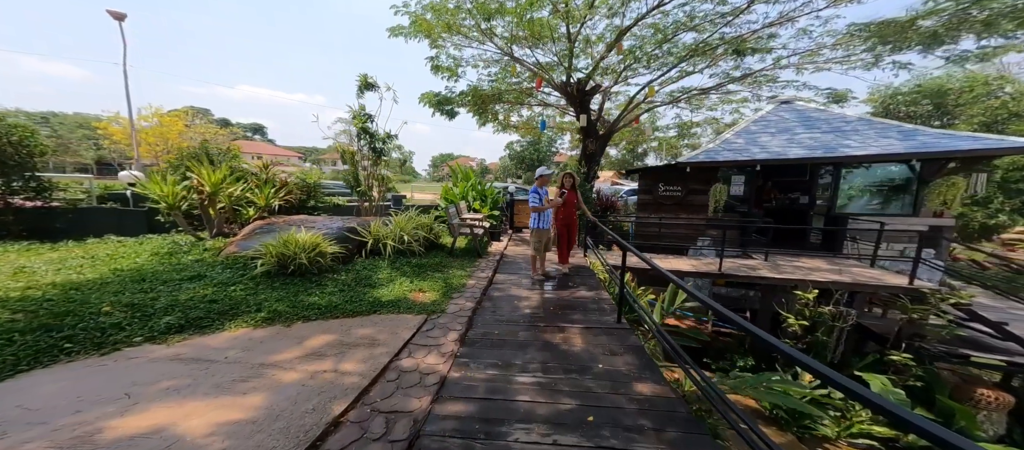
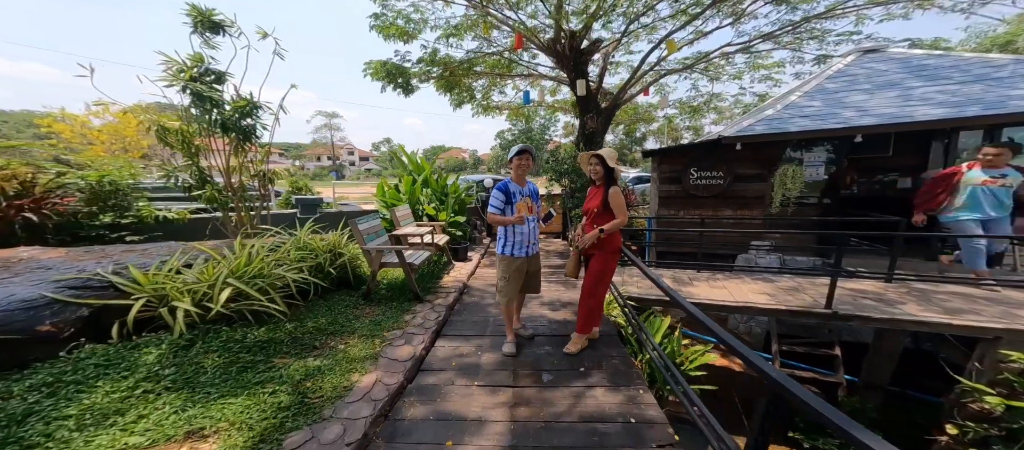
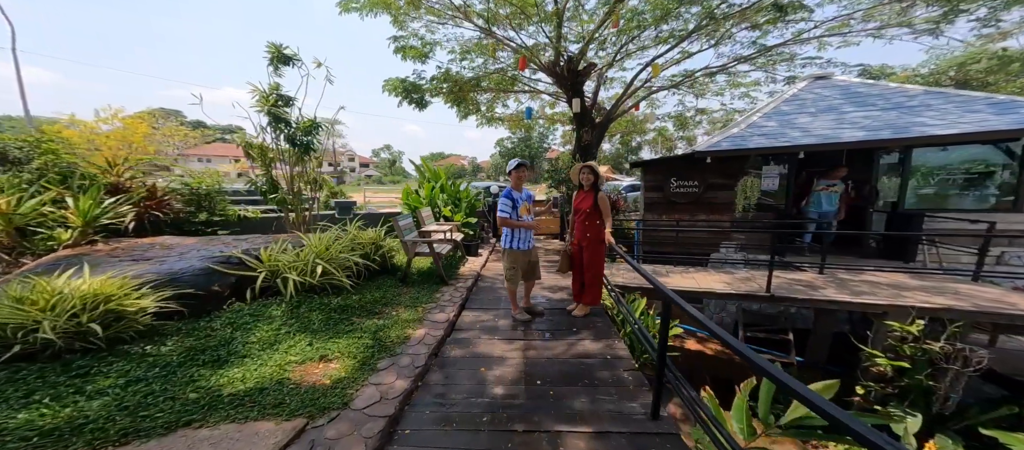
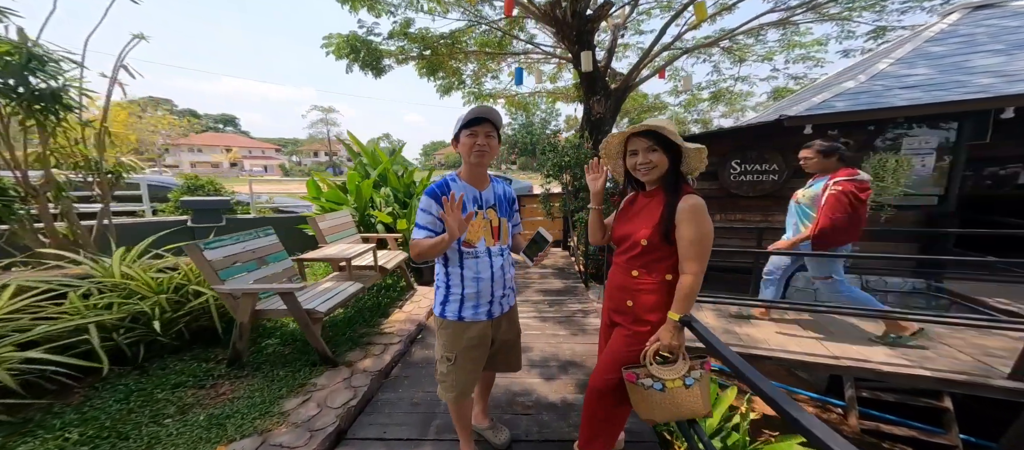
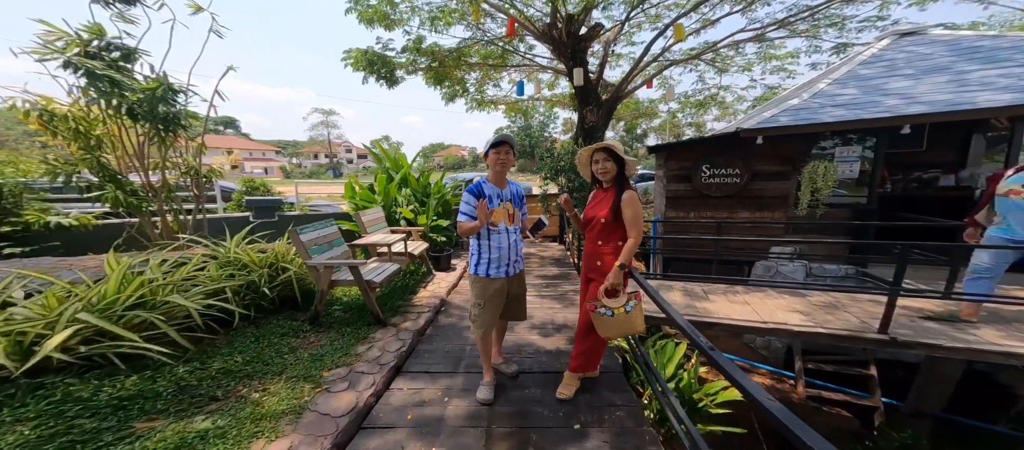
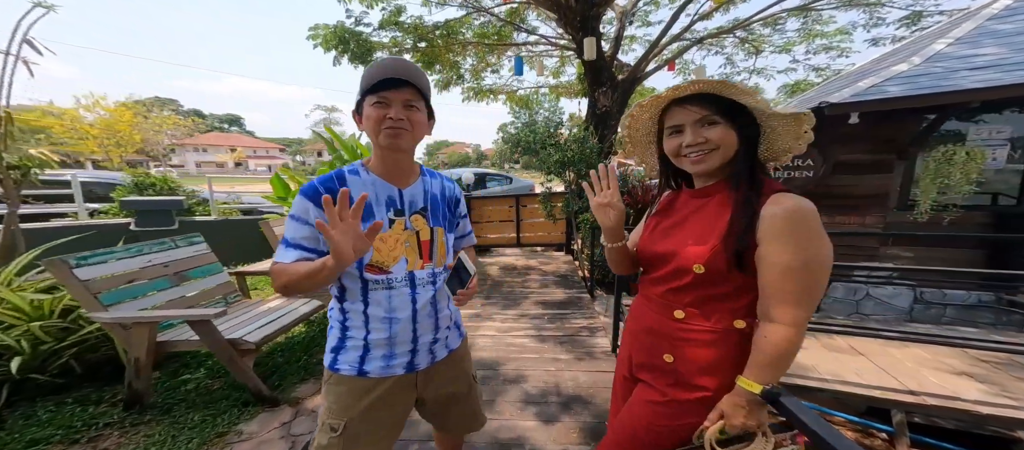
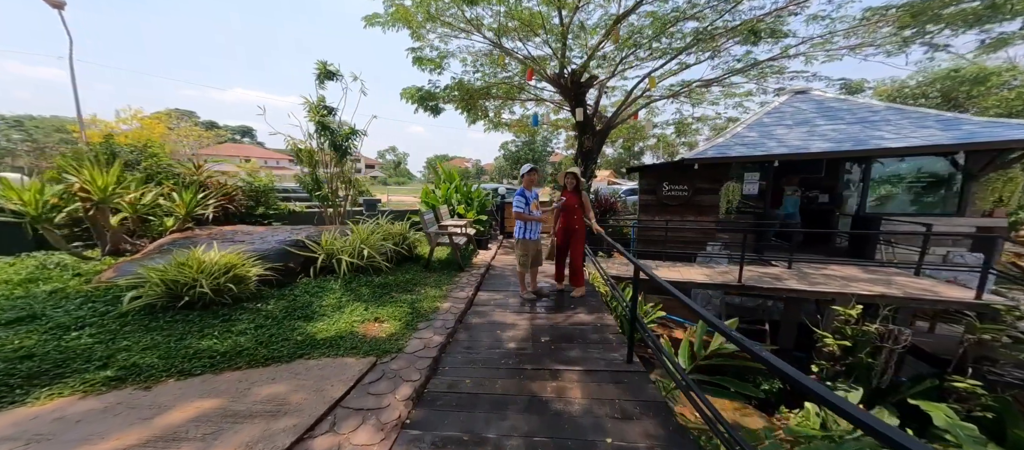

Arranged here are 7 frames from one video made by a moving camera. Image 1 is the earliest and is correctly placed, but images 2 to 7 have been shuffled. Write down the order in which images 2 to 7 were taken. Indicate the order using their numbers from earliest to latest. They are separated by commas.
7, 3, 2, 5, 4, 6
